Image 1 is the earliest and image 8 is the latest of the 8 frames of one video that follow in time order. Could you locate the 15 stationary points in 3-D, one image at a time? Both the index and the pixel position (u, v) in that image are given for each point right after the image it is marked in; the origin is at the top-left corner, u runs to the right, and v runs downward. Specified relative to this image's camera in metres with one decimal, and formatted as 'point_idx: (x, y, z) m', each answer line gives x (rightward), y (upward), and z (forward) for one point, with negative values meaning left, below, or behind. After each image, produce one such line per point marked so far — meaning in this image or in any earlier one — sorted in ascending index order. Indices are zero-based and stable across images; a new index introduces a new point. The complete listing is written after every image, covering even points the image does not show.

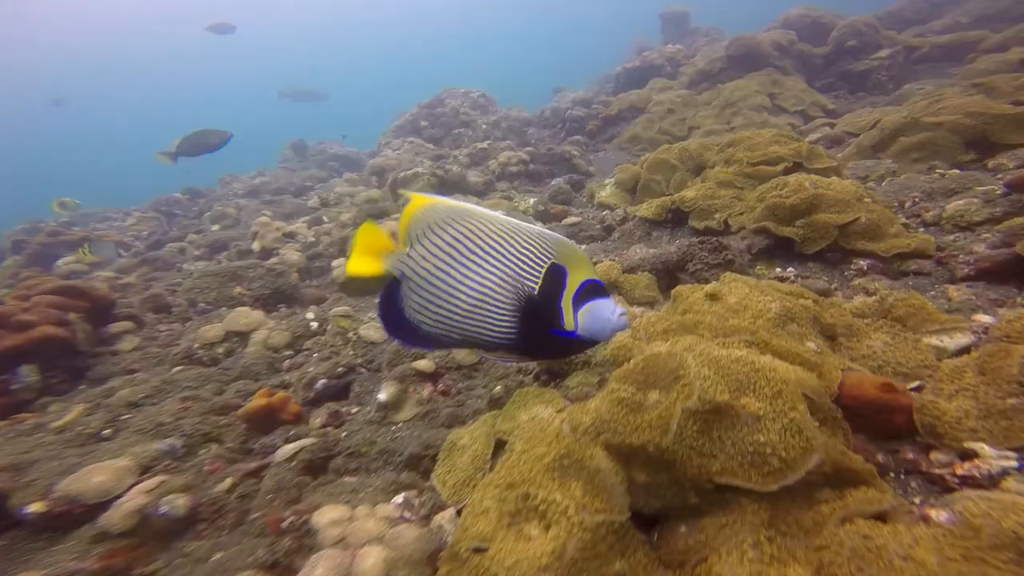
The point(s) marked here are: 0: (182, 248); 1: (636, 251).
0: (-10.3, +1.1, +11.6) m
1: (+1.9, +0.5, +5.4) m
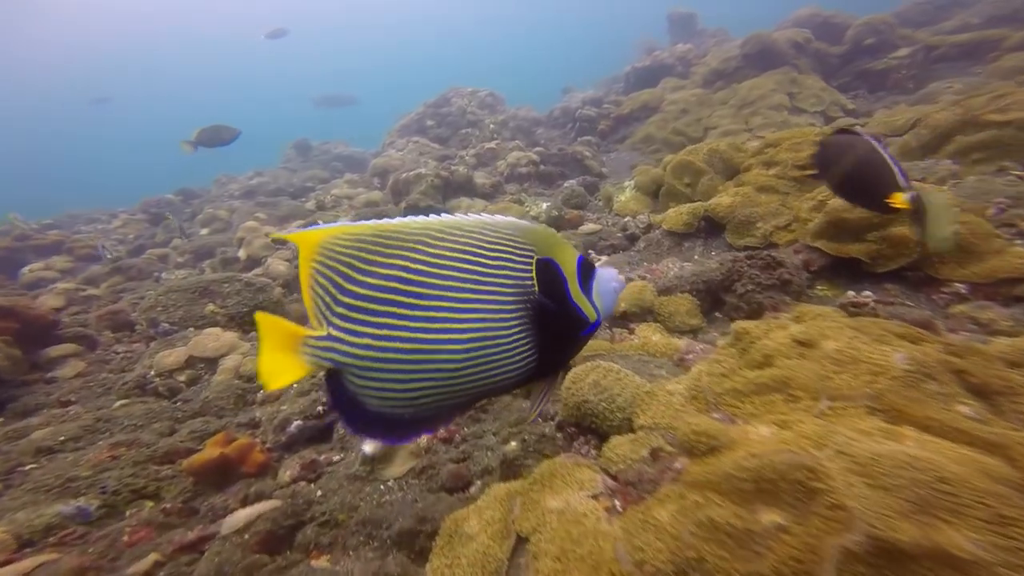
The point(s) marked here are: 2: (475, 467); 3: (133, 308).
0: (-10.2, +0.9, +11.0) m
1: (+2.0, +0.3, +4.7) m
2: (-0.4, -1.5, +3.2) m
3: (-7.0, -0.4, +7.1) m
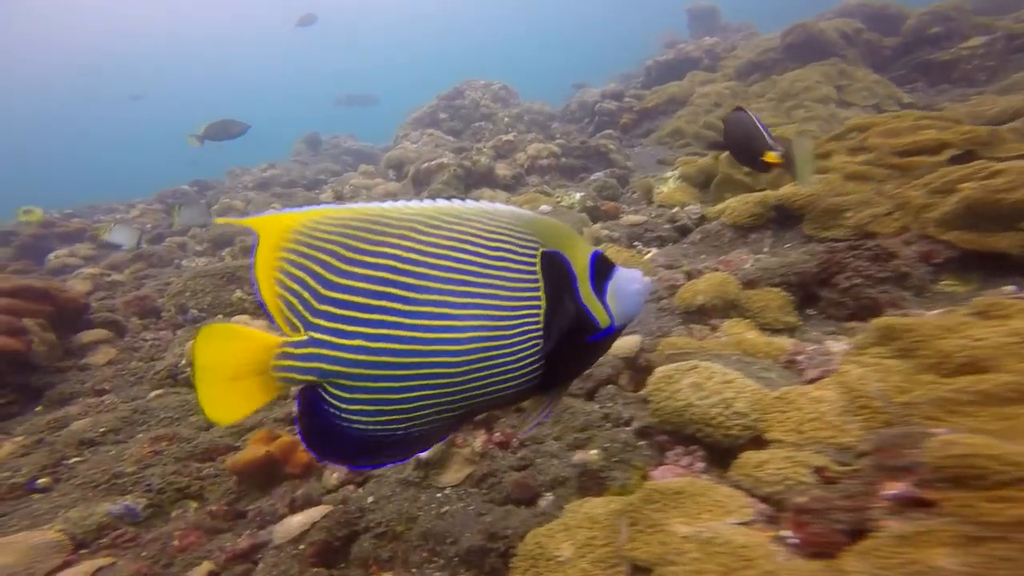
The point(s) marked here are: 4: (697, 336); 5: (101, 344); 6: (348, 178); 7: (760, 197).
0: (-9.4, +1.3, +10.9) m
1: (+2.6, +0.3, +4.3) m
2: (+0.2, -1.4, +2.8) m
3: (-6.4, -0.1, +6.9) m
4: (+1.6, -0.4, +3.3) m
5: (-6.2, -0.9, +5.9) m
6: (-7.2, +4.5, +16.0) m
7: (+3.4, +1.3, +5.2) m
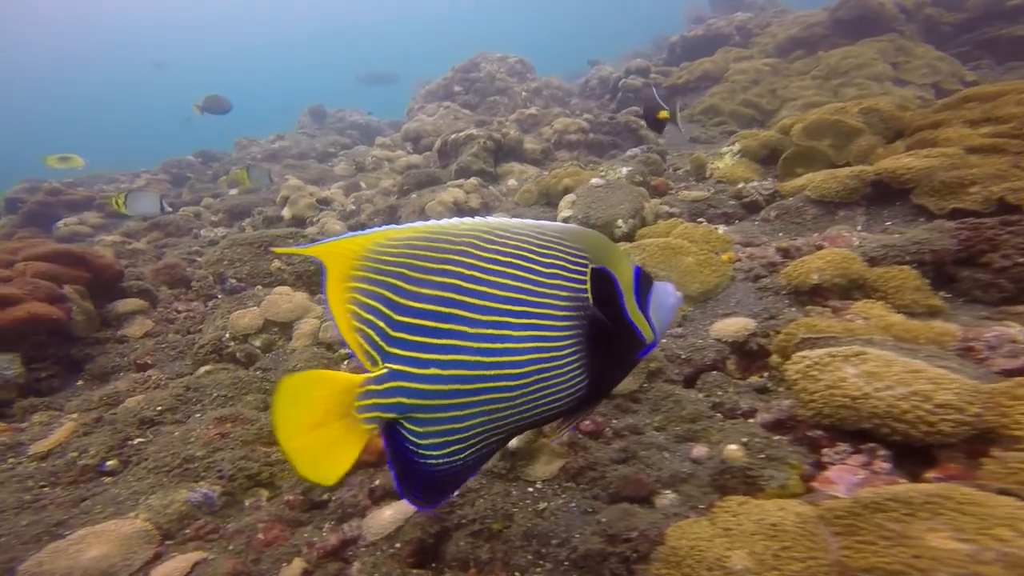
0: (-8.5, +2.2, +10.5) m
1: (+3.4, +0.5, +3.9) m
2: (+0.9, -1.2, +2.5) m
3: (-5.6, +0.5, +6.5) m
4: (+2.4, -0.2, +2.9) m
5: (-5.5, -0.3, +5.6) m
6: (-6.2, +5.5, +15.5) m
7: (+4.2, +1.5, +4.8) m
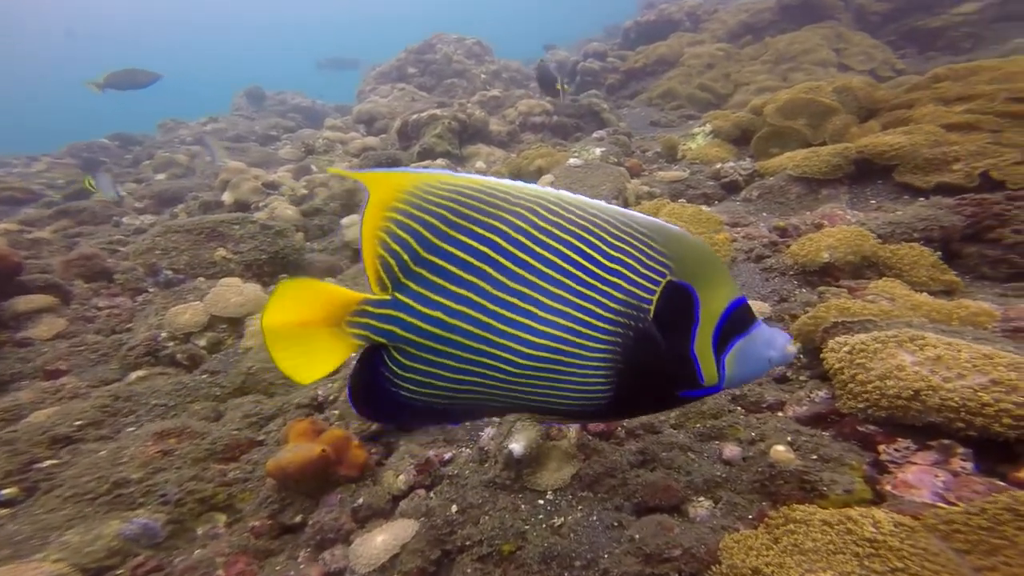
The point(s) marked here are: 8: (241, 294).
0: (-9.2, +2.2, +9.2) m
1: (+3.3, +0.7, +3.8) m
2: (+1.0, -1.1, +2.3) m
3: (-5.9, +0.5, +5.6) m
4: (+2.4, -0.1, +2.8) m
5: (-5.6, -0.4, +4.6) m
6: (-7.5, +5.7, +14.3) m
7: (+4.0, +1.7, +4.8) m
8: (-3.0, 0.0, +4.3) m
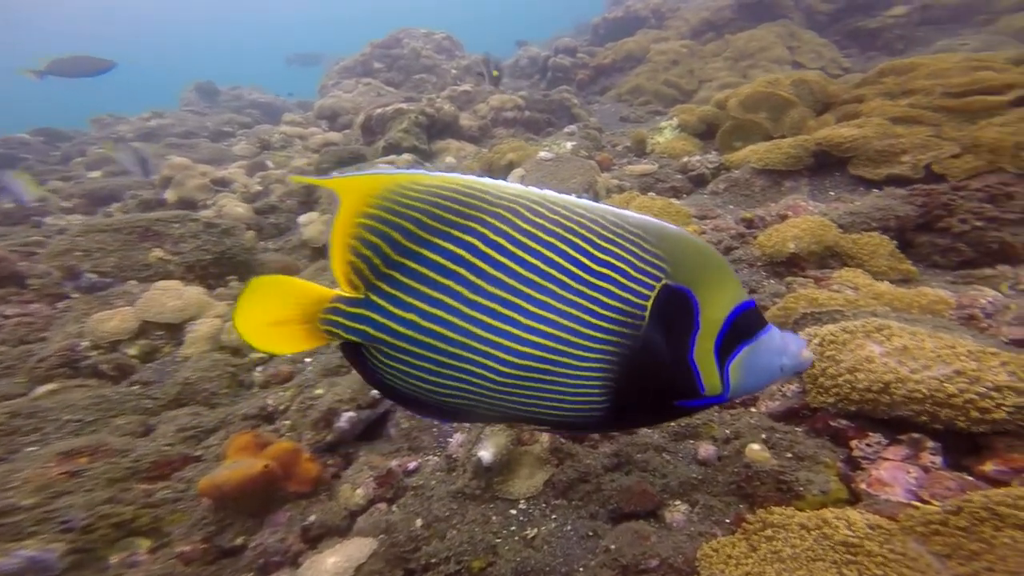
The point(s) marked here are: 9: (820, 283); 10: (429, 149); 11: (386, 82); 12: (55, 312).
0: (-9.9, +2.0, +8.4) m
1: (+3.0, +0.8, +3.8) m
2: (+0.8, -1.1, +2.2) m
3: (-6.3, +0.4, +5.0) m
4: (+2.2, 0.0, +2.8) m
5: (-6.0, -0.5, +4.1) m
6: (-8.6, +5.6, +13.5) m
7: (+3.6, +1.8, +4.8) m
8: (-3.4, -0.1, +3.9) m
9: (+2.3, 0.0, +2.9) m
10: (-2.1, +3.6, +9.8) m
11: (-5.7, +9.6, +17.6) m
12: (-4.6, -0.3, +4.0) m
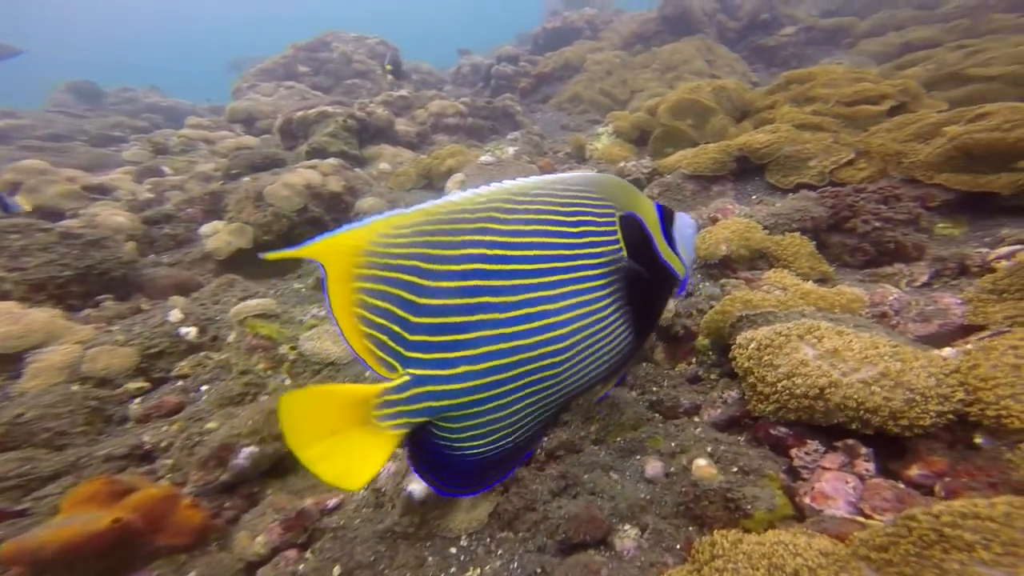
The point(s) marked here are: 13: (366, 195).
0: (-11.1, +1.4, +6.8) m
1: (+2.3, +0.8, +4.0) m
2: (+0.5, -1.1, +2.0) m
3: (-7.0, 0.0, +3.9) m
4: (+1.7, 0.0, +2.8) m
5: (-6.5, -0.8, +3.1) m
6: (-10.6, +5.1, +12.1) m
7: (+2.8, +1.8, +5.0) m
8: (-3.9, -0.4, +3.2) m
9: (+1.8, 0.0, +2.9) m
10: (-3.6, +3.3, +9.3) m
11: (-8.3, +9.0, +16.5) m
12: (-5.1, -0.6, +3.2) m
13: (-2.3, +1.5, +6.0) m
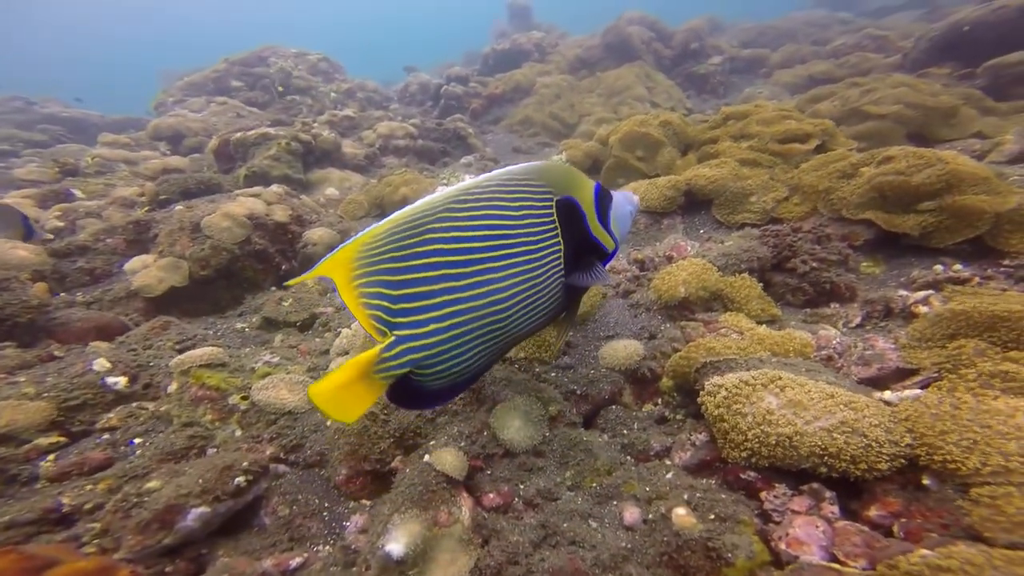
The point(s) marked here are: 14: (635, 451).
0: (-11.7, +0.8, +5.5) m
1: (+2.0, +0.5, +4.3) m
2: (+0.4, -1.4, +2.1) m
3: (-7.3, -0.5, +3.1) m
4: (+1.5, -0.3, +3.0) m
5: (-6.7, -1.3, +2.3) m
6: (-11.9, +4.2, +11.0) m
7: (+2.2, +1.5, +5.4) m
8: (-4.1, -0.8, +2.7) m
9: (+1.6, -0.3, +3.1) m
10: (-4.5, +2.7, +8.9) m
11: (-10.3, +8.1, +15.8) m
12: (-5.3, -1.1, +2.5) m
13: (-2.9, +1.0, +5.8) m
14: (+0.8, -1.0, +2.5) m
